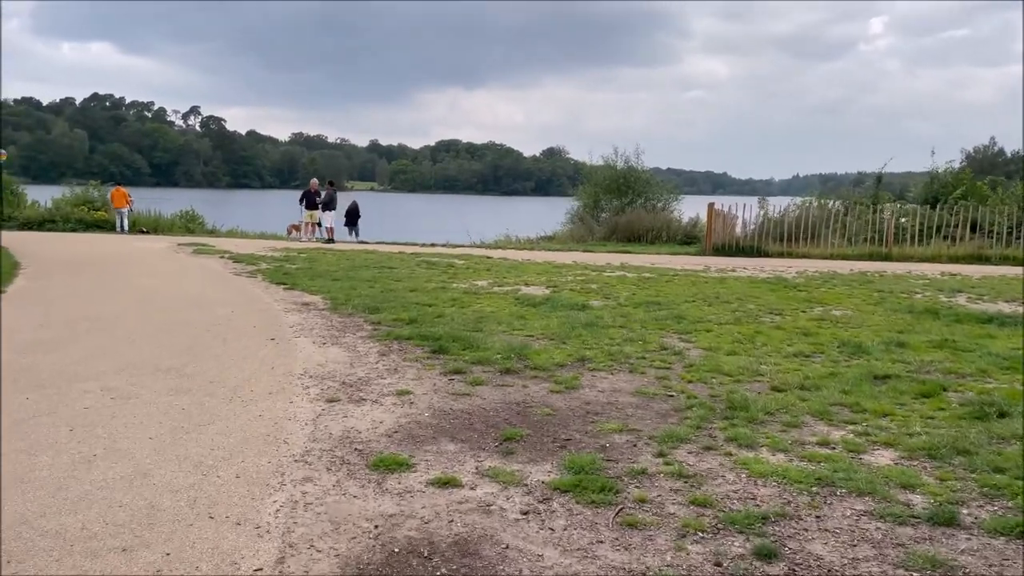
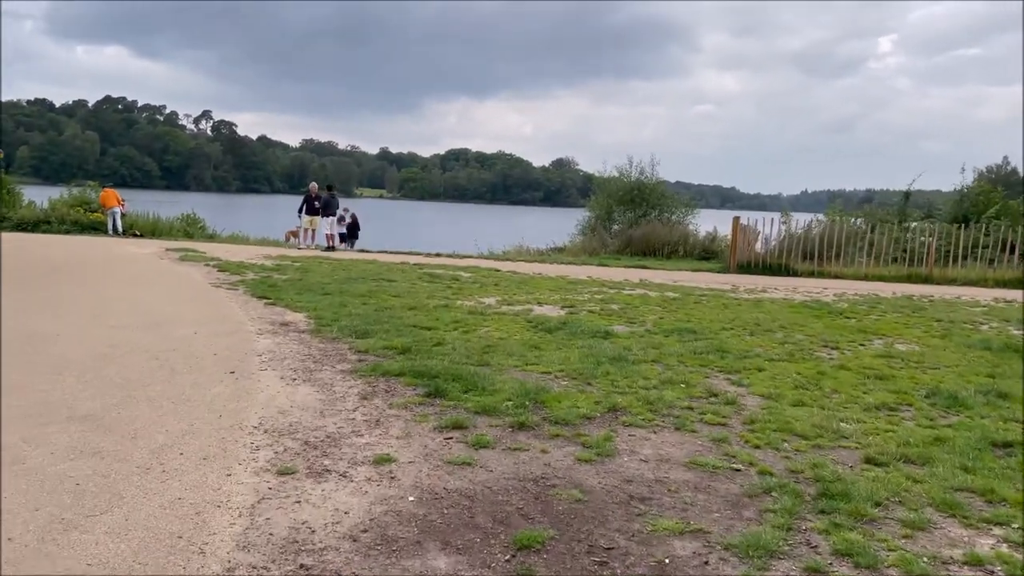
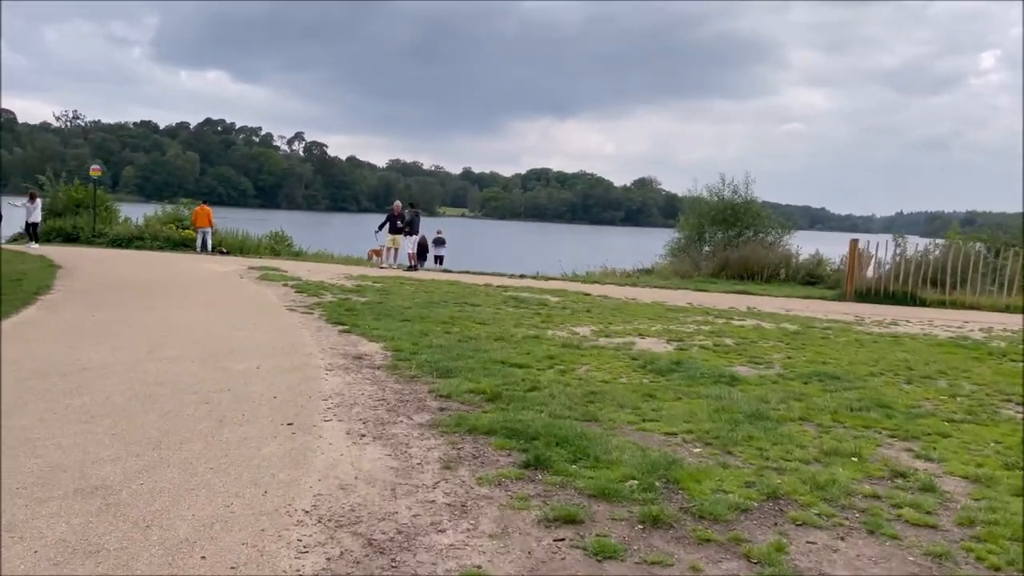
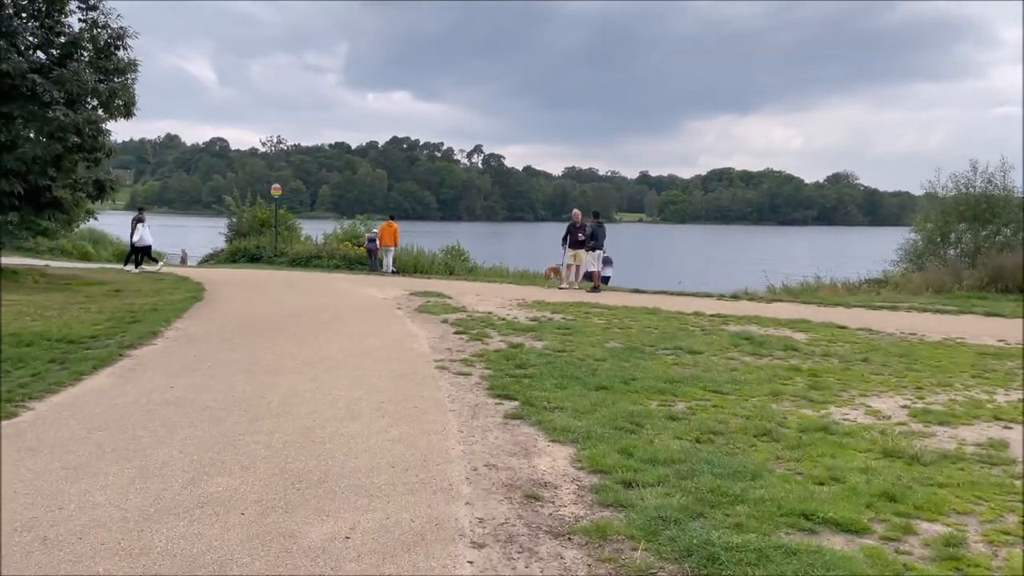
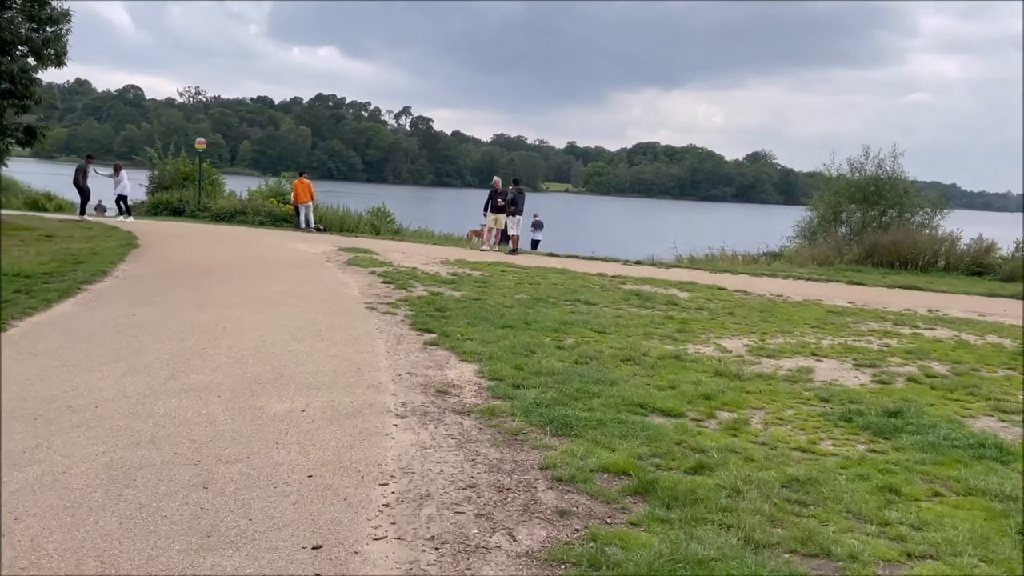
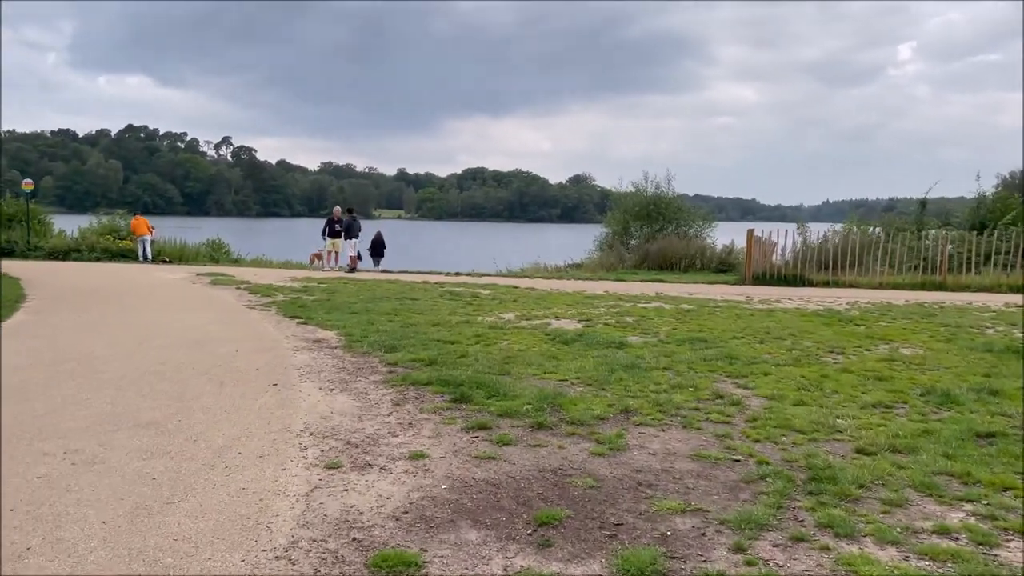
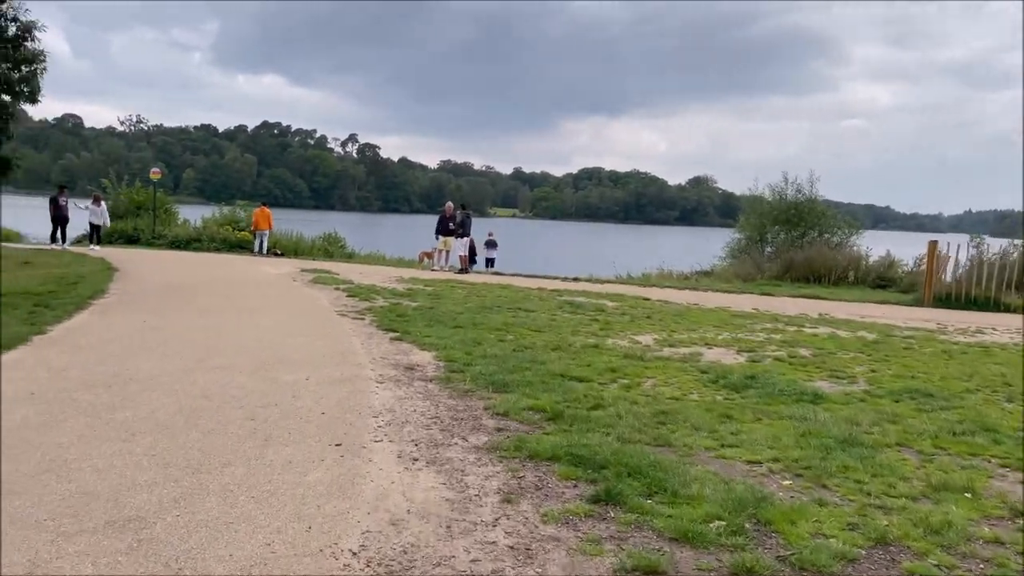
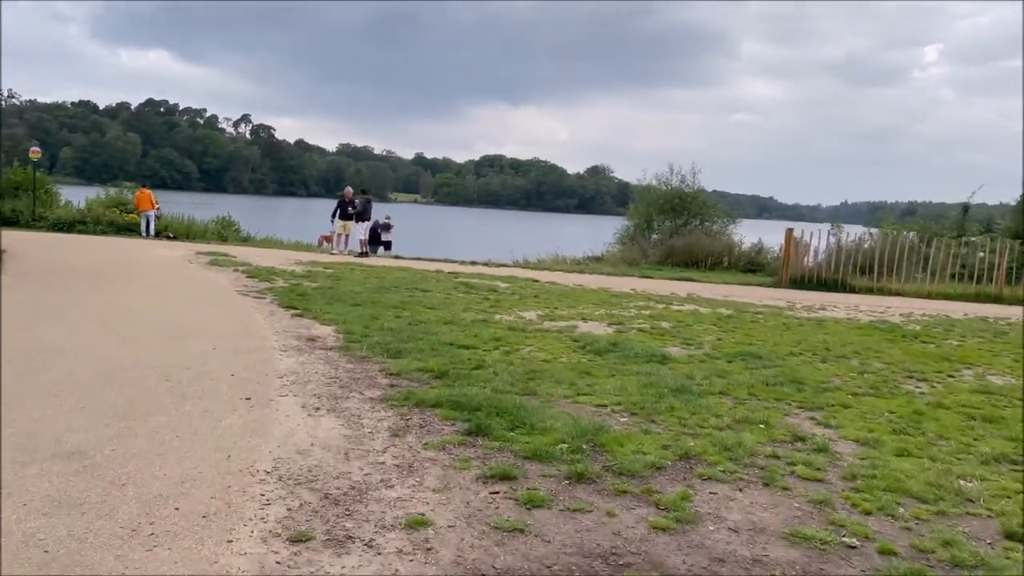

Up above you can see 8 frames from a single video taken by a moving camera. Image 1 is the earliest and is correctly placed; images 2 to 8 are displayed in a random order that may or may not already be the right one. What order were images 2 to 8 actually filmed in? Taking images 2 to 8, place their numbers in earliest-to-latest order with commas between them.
6, 2, 8, 3, 7, 5, 4
